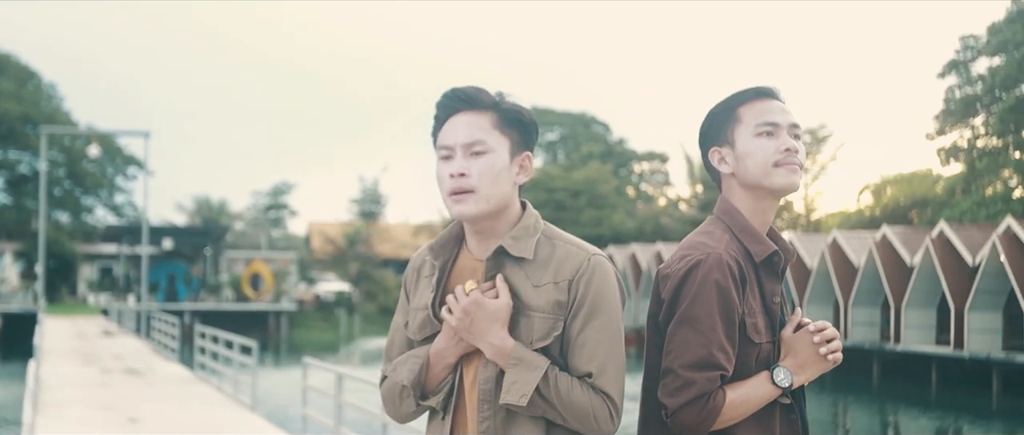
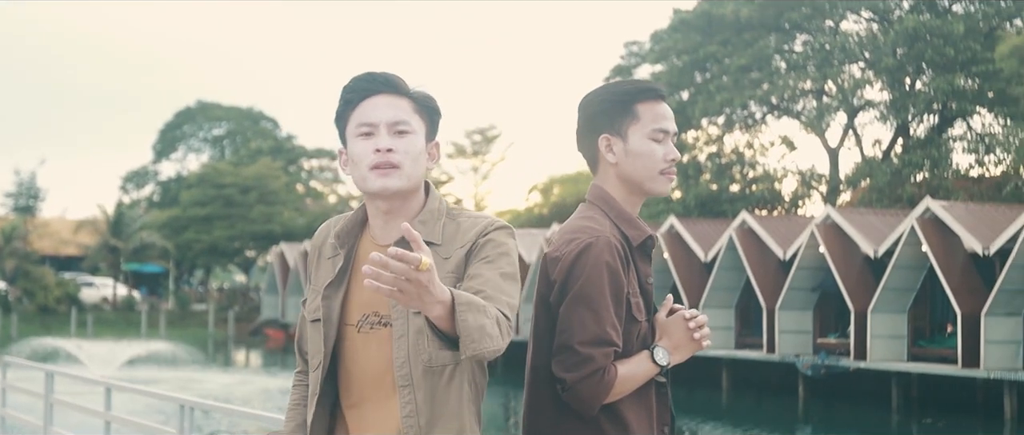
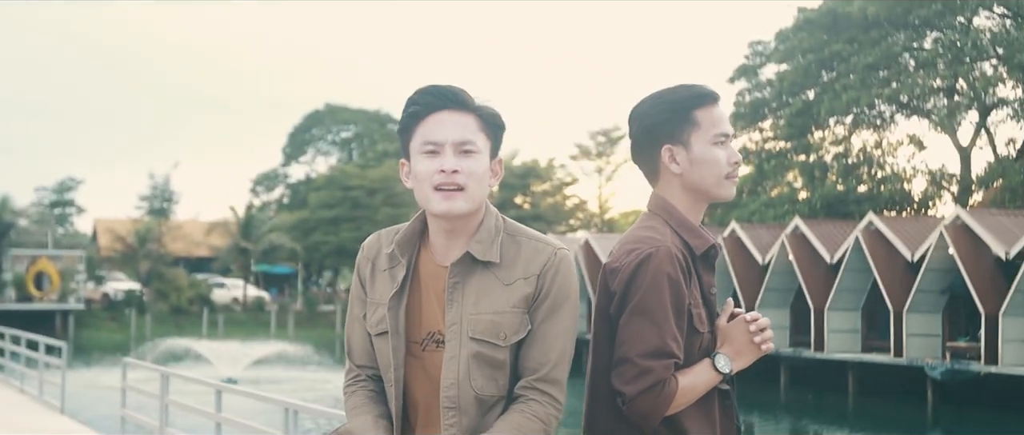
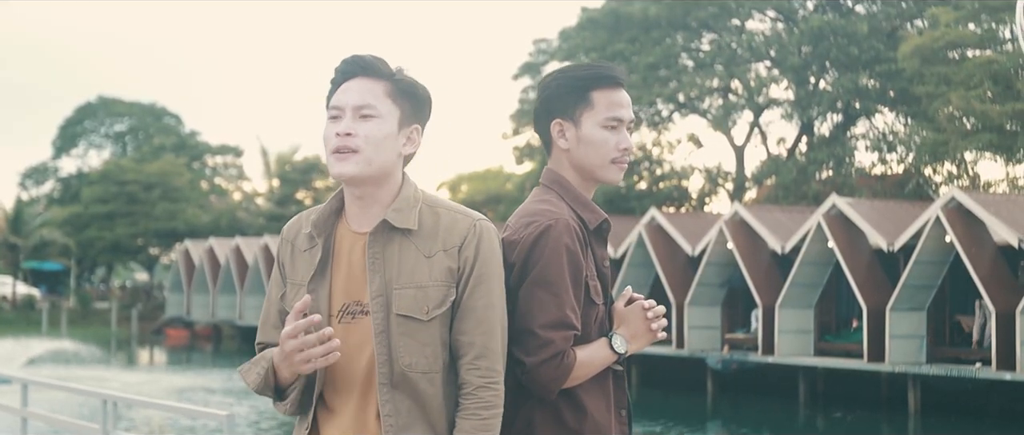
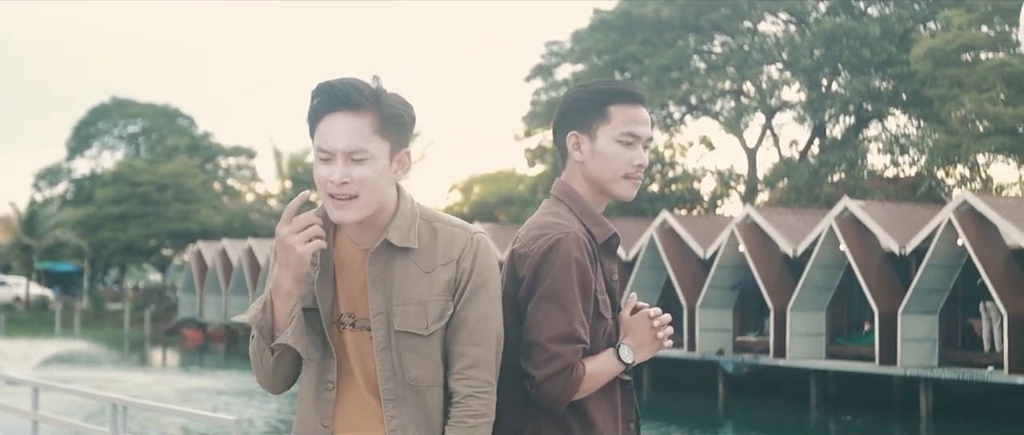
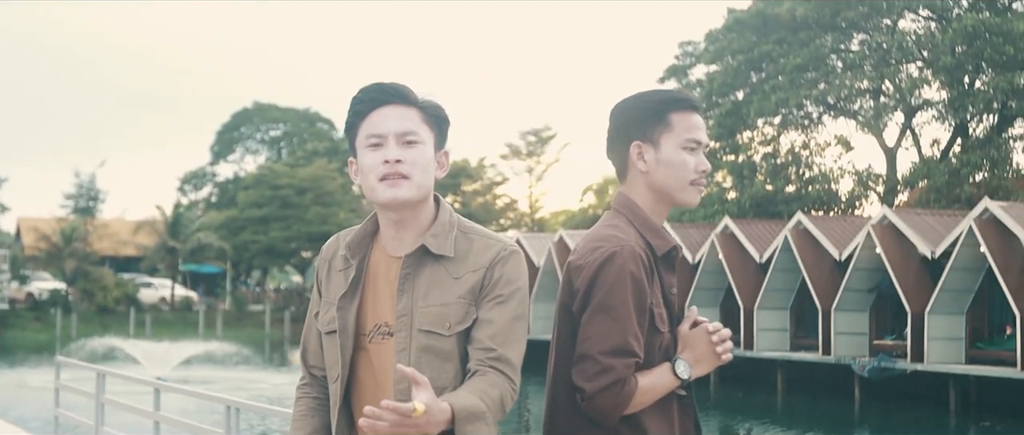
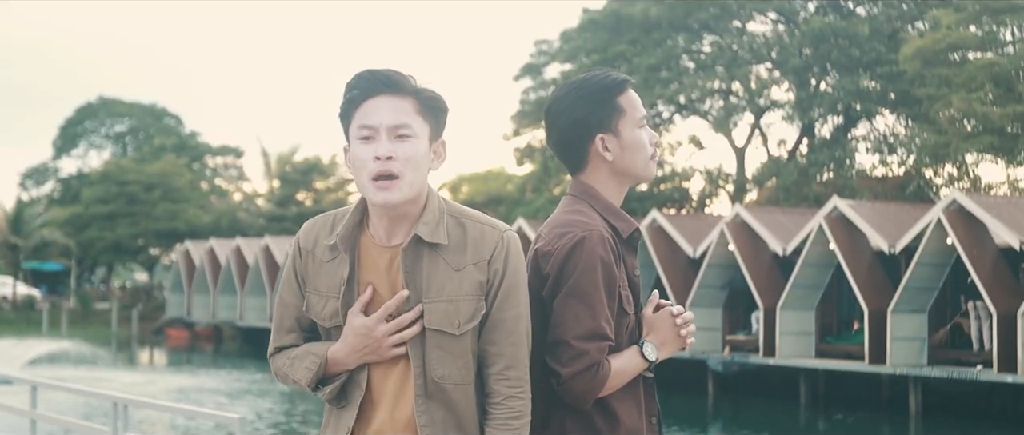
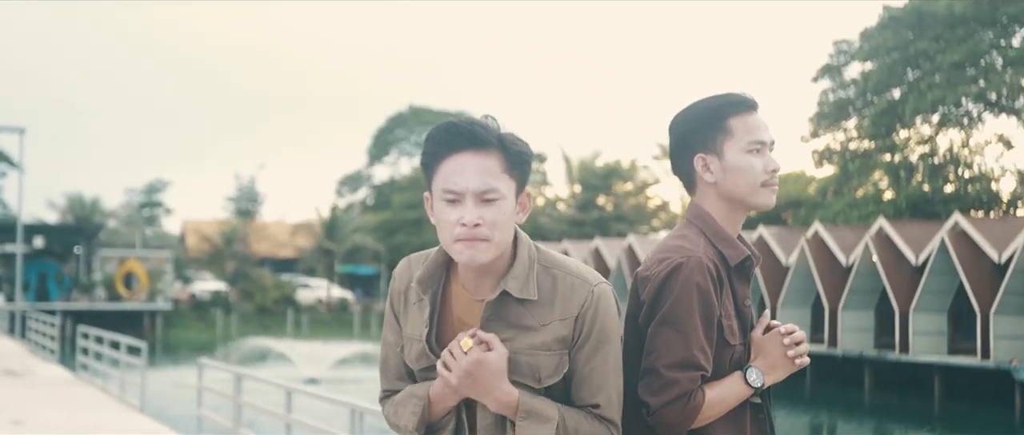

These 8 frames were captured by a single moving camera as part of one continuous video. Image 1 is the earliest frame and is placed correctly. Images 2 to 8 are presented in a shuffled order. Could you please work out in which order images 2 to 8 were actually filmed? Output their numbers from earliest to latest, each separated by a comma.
8, 3, 6, 2, 5, 7, 4
